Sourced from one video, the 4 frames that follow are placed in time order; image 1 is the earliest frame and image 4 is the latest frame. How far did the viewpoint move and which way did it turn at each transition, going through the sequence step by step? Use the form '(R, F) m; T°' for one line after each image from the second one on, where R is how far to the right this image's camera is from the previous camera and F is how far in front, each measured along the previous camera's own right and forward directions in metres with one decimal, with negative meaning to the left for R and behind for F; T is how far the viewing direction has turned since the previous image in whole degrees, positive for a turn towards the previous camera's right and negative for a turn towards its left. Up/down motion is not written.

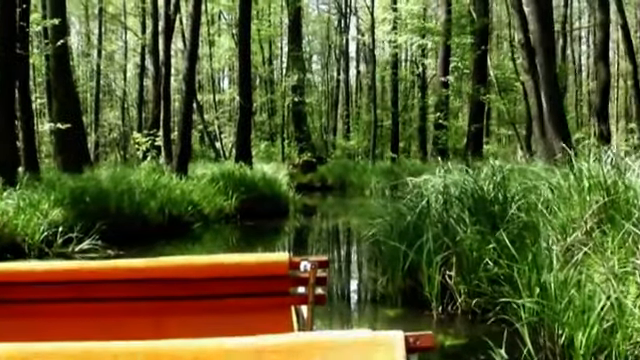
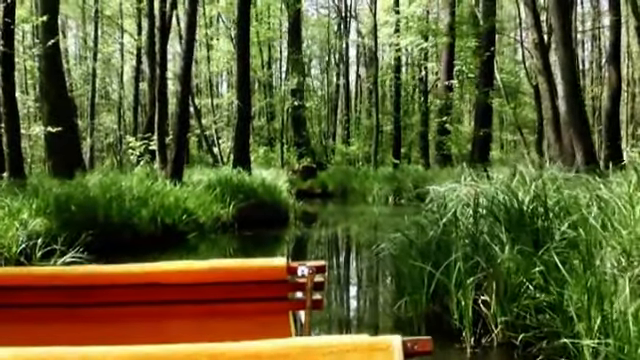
(-0.1, +0.7) m; 0°
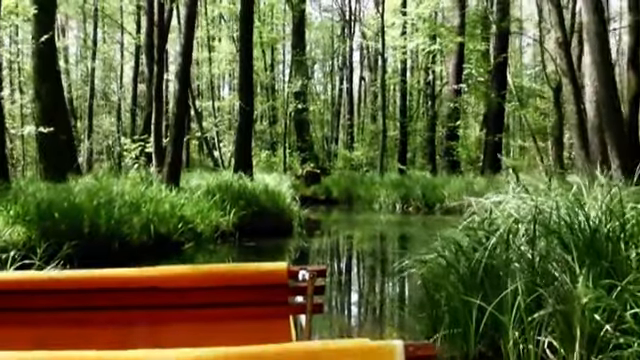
(-0.1, +0.9) m; 0°
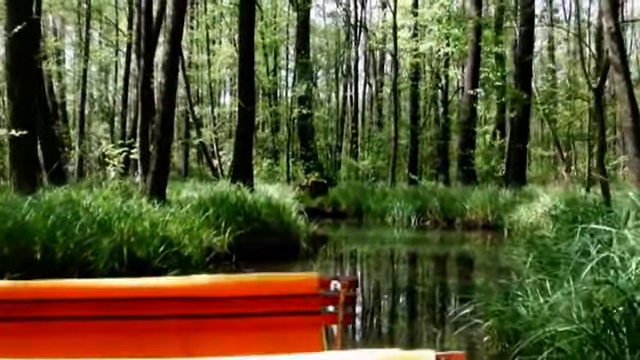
(-0.1, +1.9) m; 0°
